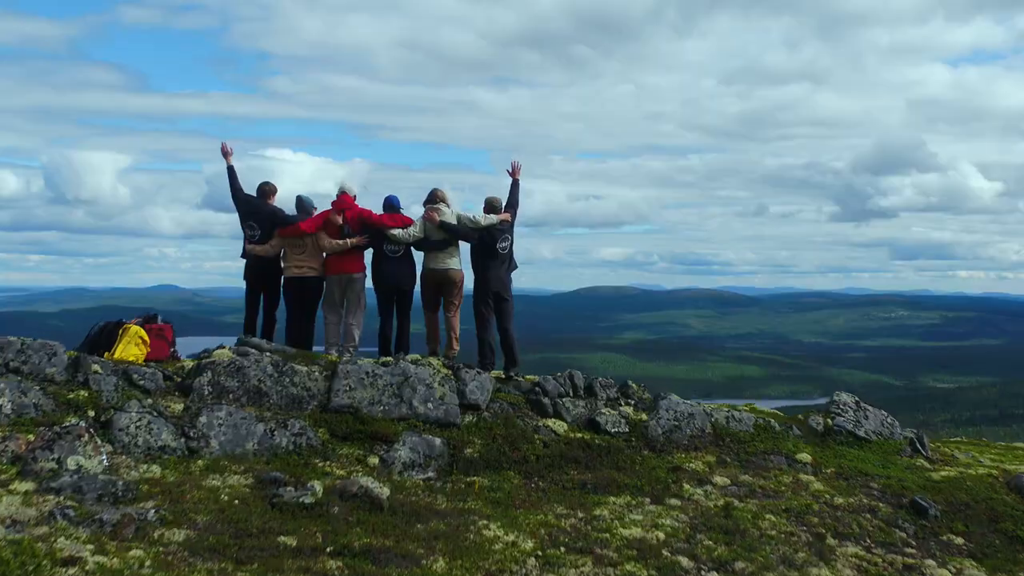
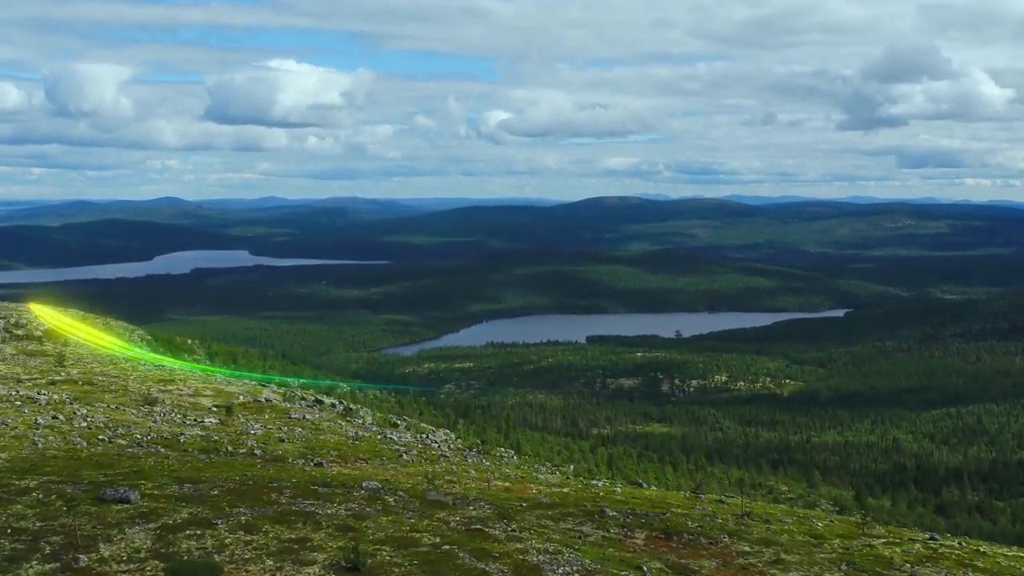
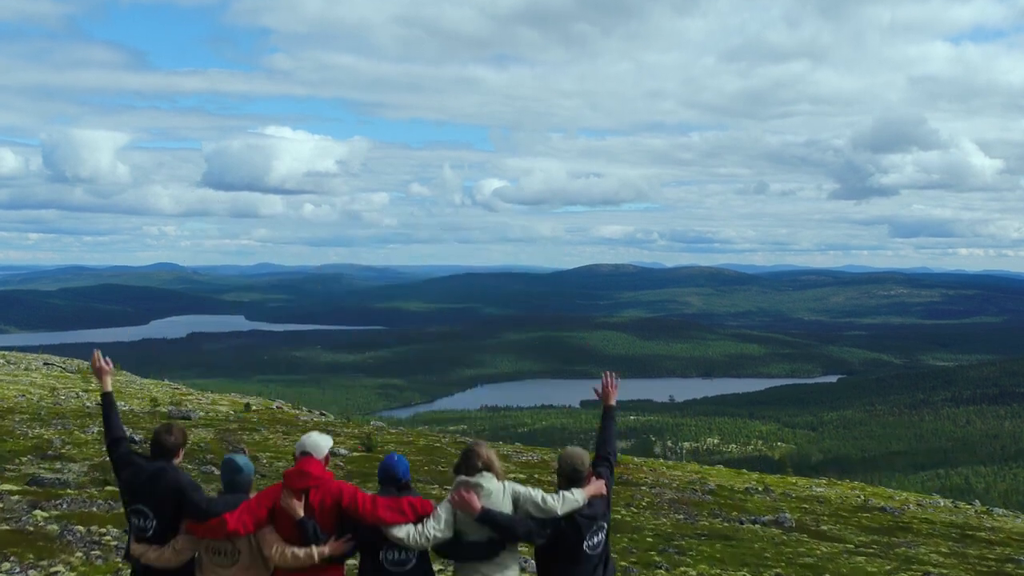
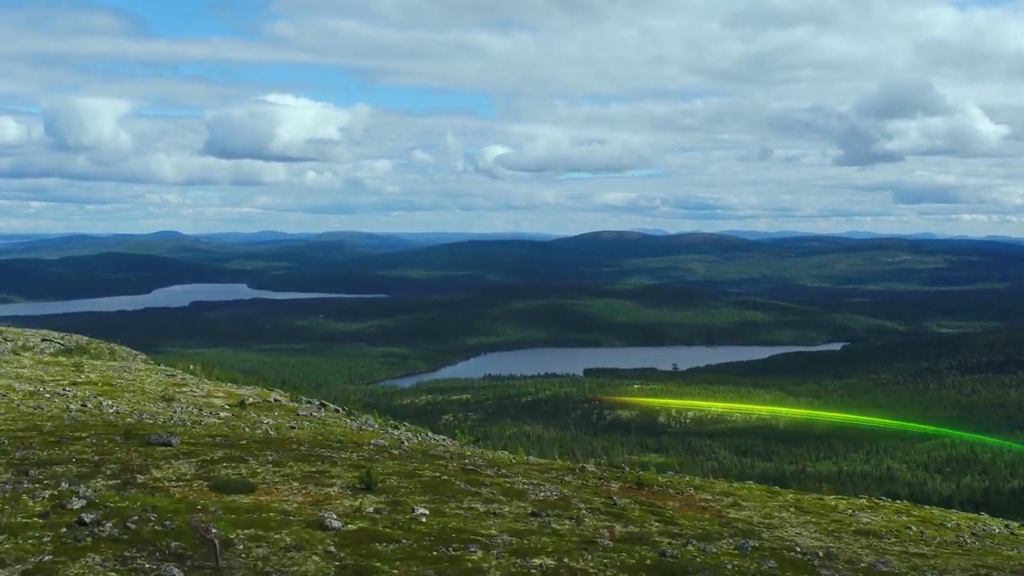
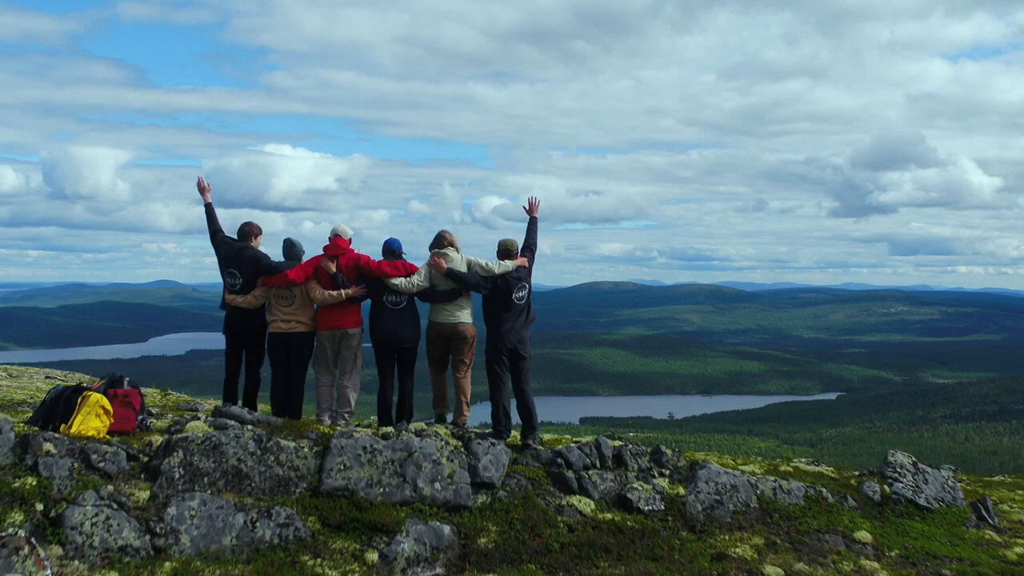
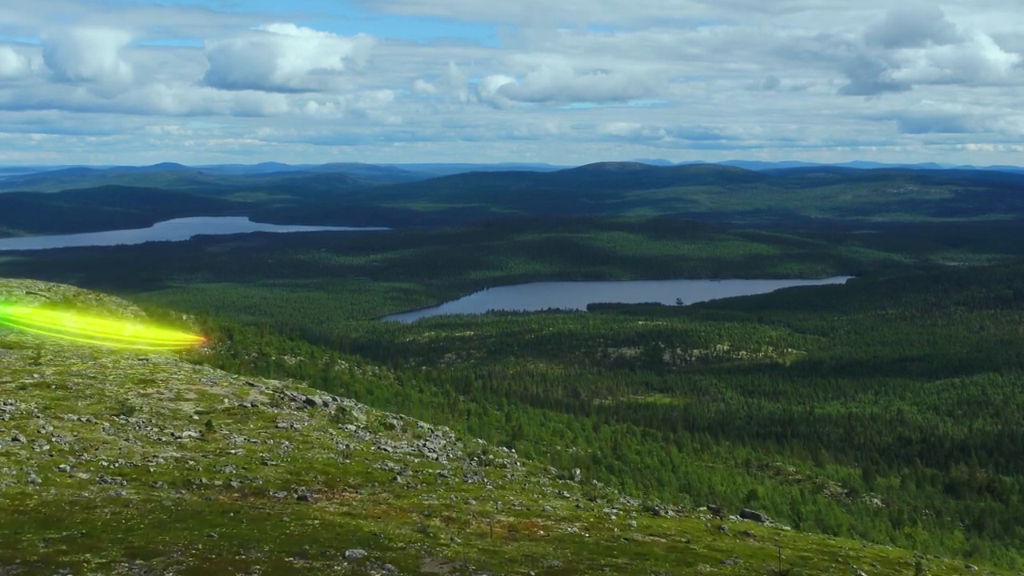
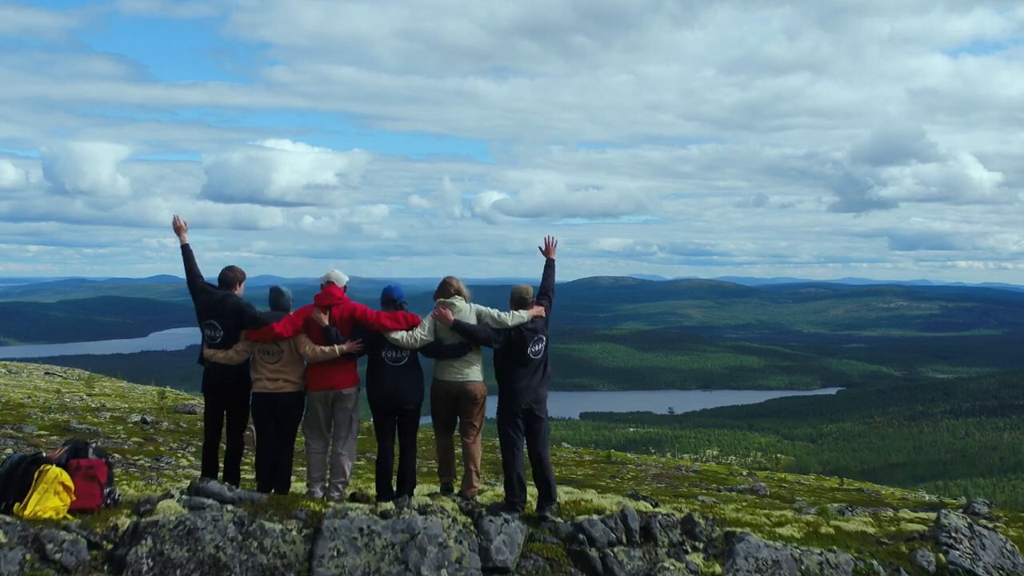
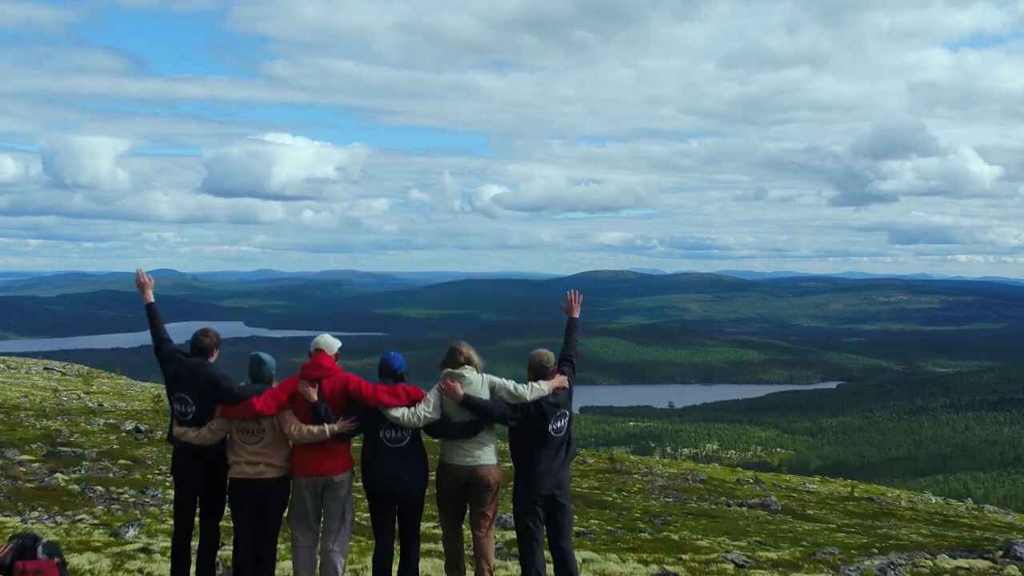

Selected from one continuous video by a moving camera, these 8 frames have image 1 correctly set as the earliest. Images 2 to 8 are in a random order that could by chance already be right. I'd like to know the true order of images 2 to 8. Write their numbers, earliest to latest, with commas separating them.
5, 7, 8, 3, 4, 2, 6
